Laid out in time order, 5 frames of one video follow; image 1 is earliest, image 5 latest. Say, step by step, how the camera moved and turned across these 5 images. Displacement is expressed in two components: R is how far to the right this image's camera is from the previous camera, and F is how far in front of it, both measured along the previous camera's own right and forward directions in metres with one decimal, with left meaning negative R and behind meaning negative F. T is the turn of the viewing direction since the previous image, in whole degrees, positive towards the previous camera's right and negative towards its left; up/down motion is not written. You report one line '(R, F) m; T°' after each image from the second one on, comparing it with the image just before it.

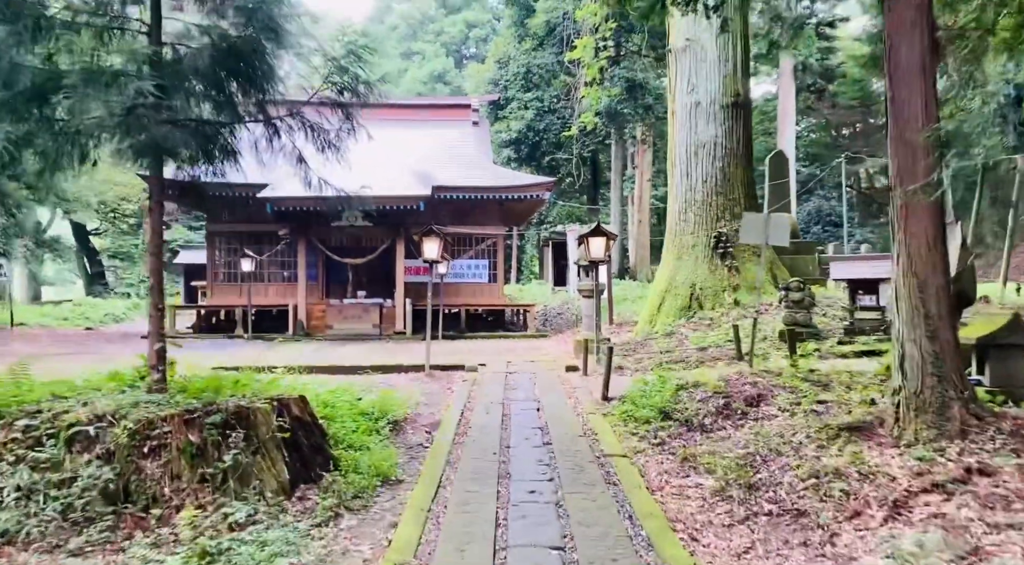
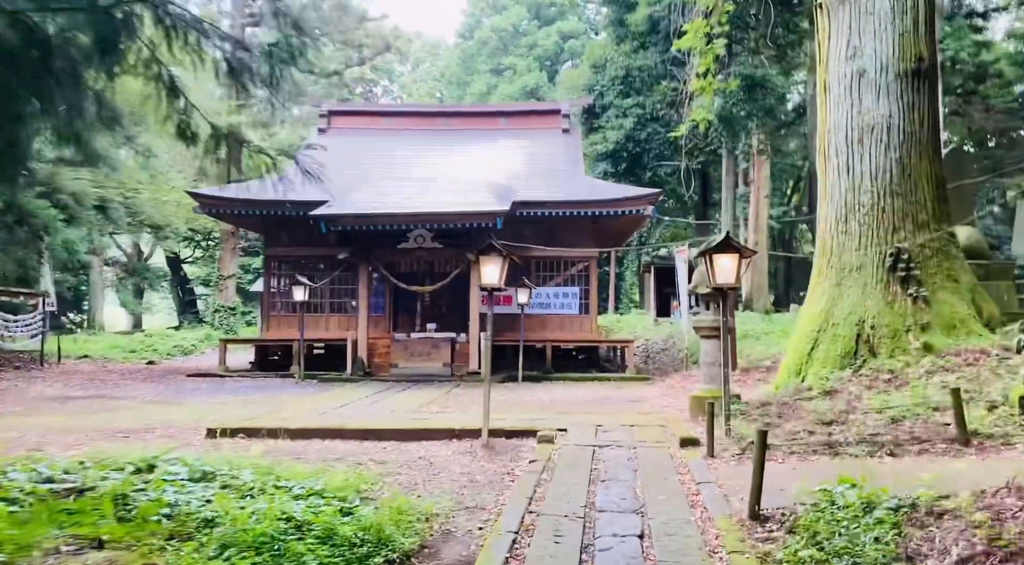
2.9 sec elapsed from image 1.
(+0.1, +2.9) m; -6°
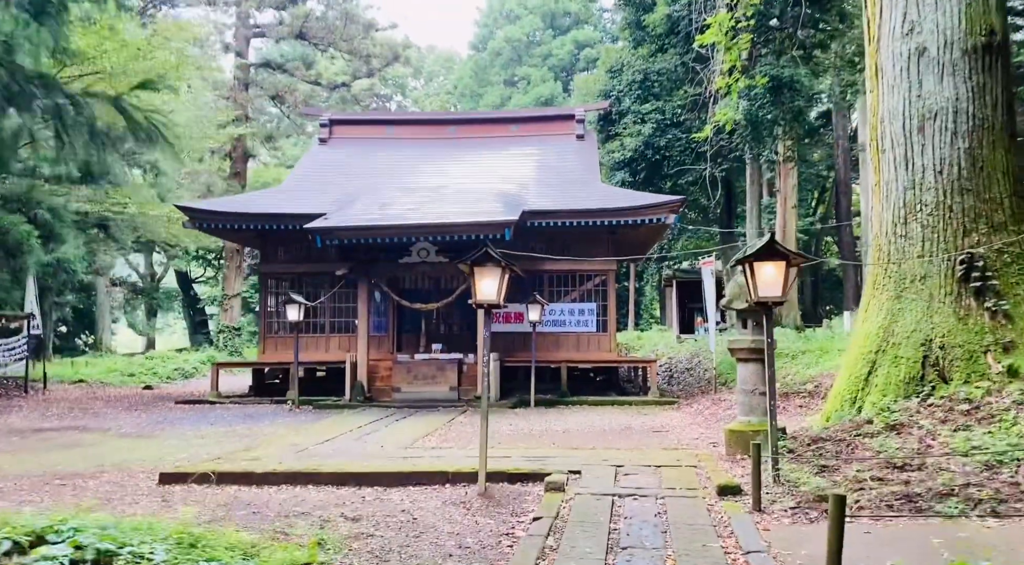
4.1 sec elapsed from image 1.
(+0.1, +1.2) m; -1°
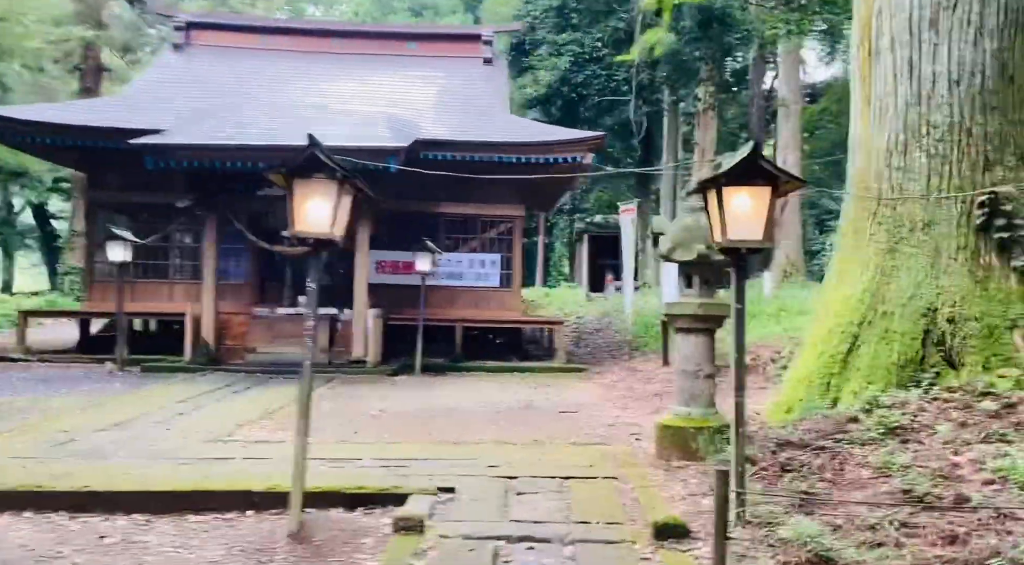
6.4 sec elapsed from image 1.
(+0.3, +2.2) m; +6°
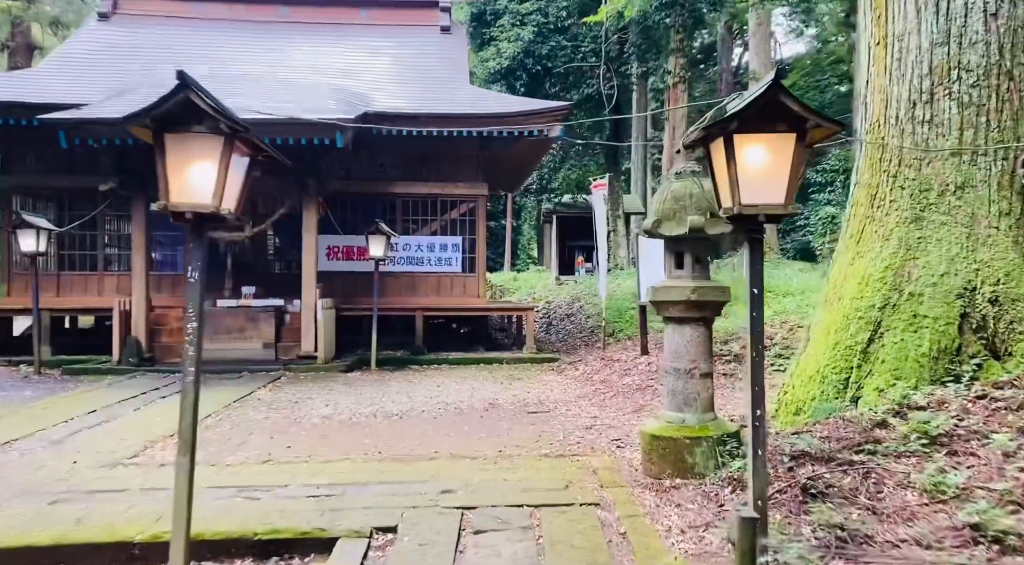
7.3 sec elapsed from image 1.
(+0.1, +1.0) m; +2°
